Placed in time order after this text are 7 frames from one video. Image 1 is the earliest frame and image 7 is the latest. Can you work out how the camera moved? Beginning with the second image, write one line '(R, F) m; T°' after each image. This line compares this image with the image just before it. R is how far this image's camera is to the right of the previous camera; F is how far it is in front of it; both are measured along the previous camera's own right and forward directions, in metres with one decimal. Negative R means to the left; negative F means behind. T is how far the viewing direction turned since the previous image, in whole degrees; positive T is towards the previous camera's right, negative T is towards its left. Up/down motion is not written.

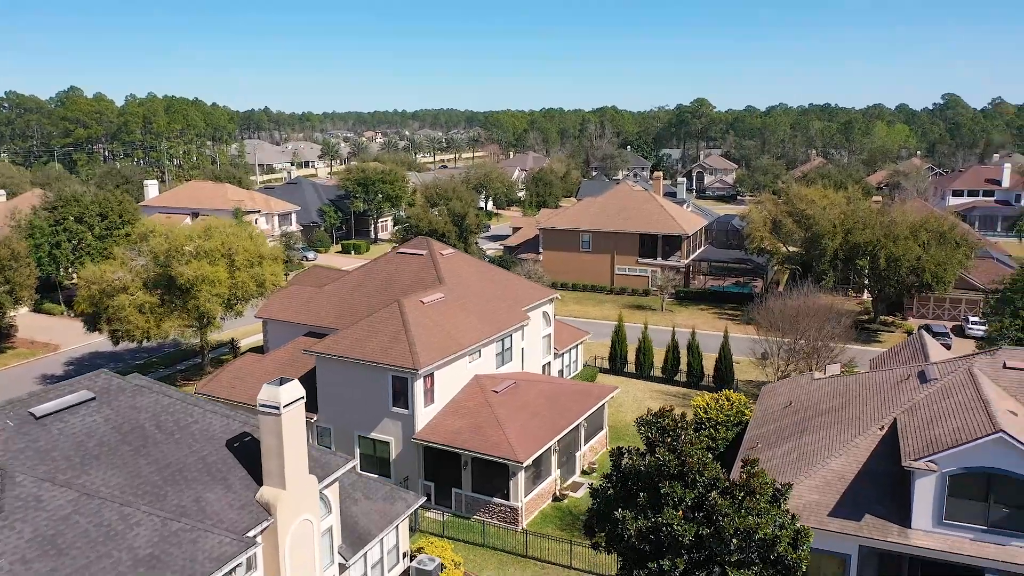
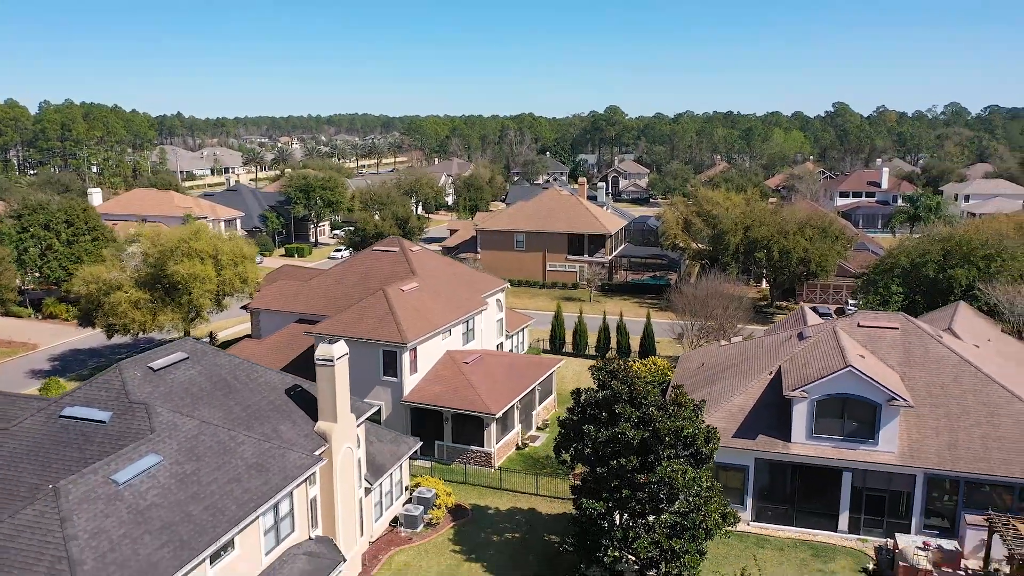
(-1.7, -4.9) m; +6°
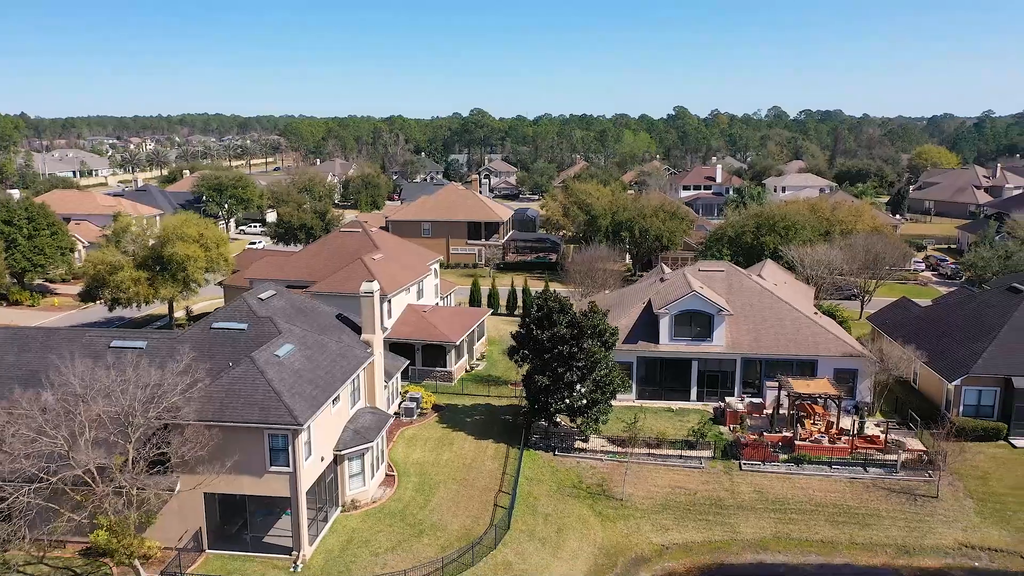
(-4.1, -9.8) m; +10°
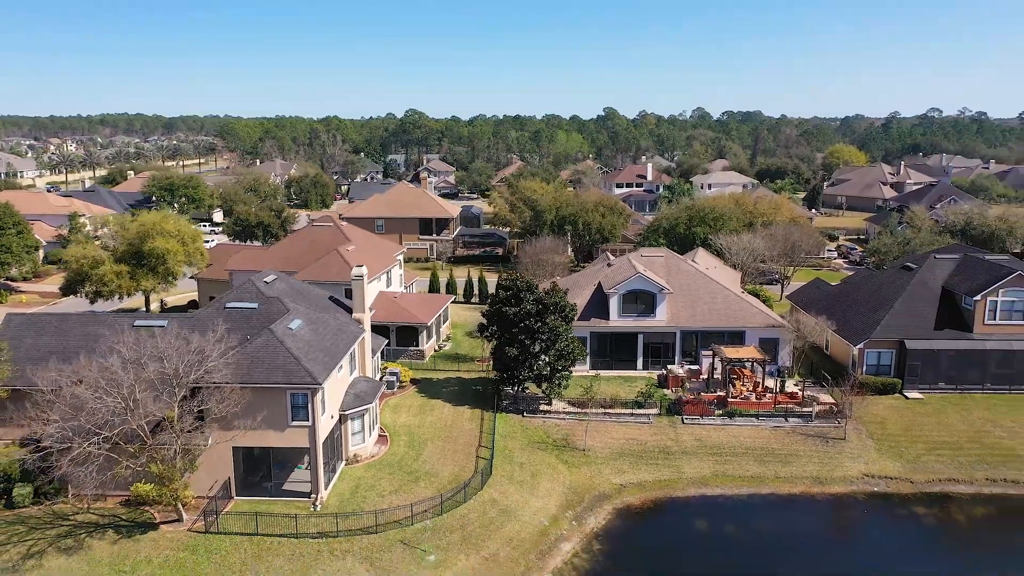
(-1.7, -4.0) m; +5°
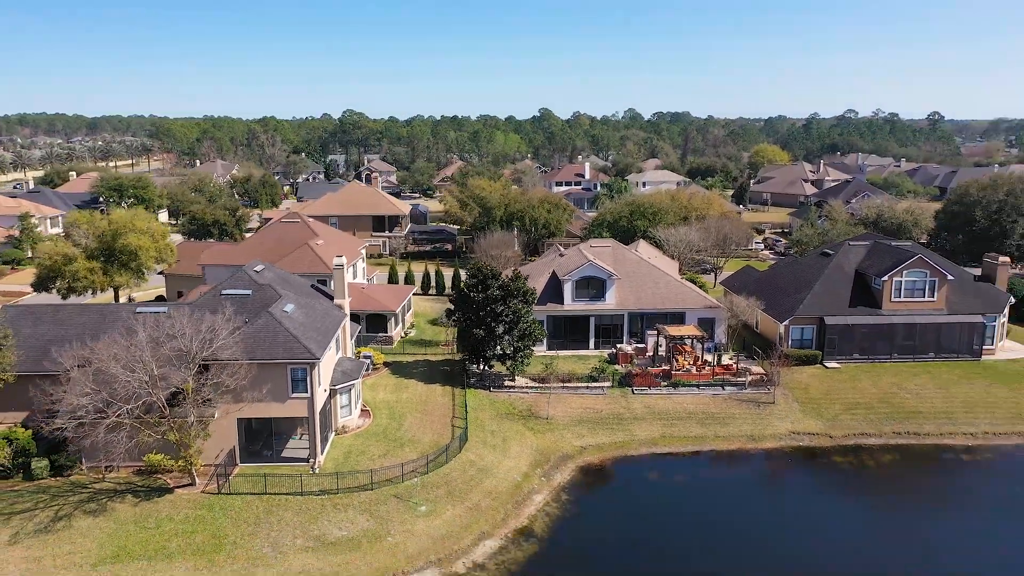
(-1.4, -3.3) m; +5°
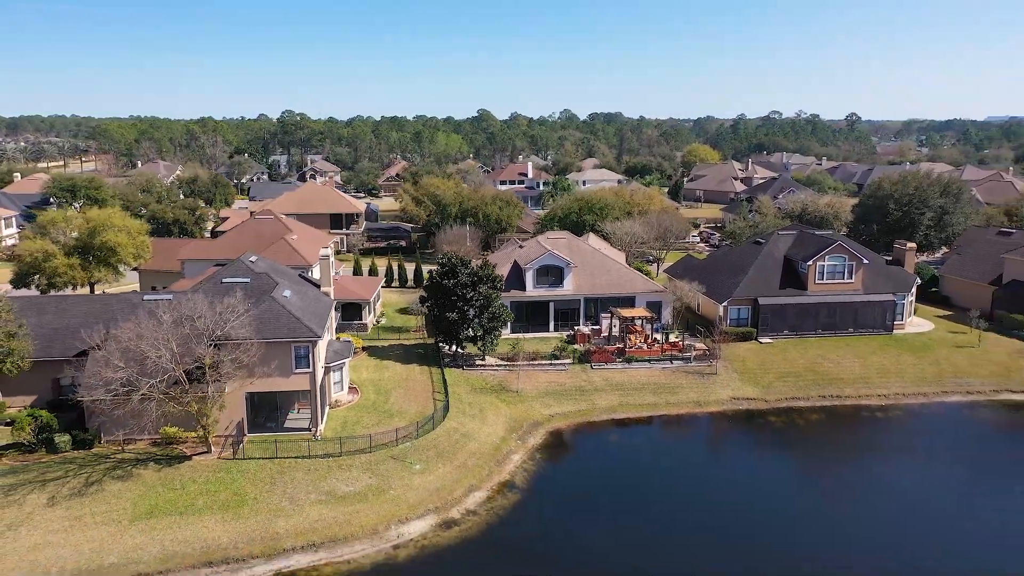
(-1.7, -3.6) m; +5°
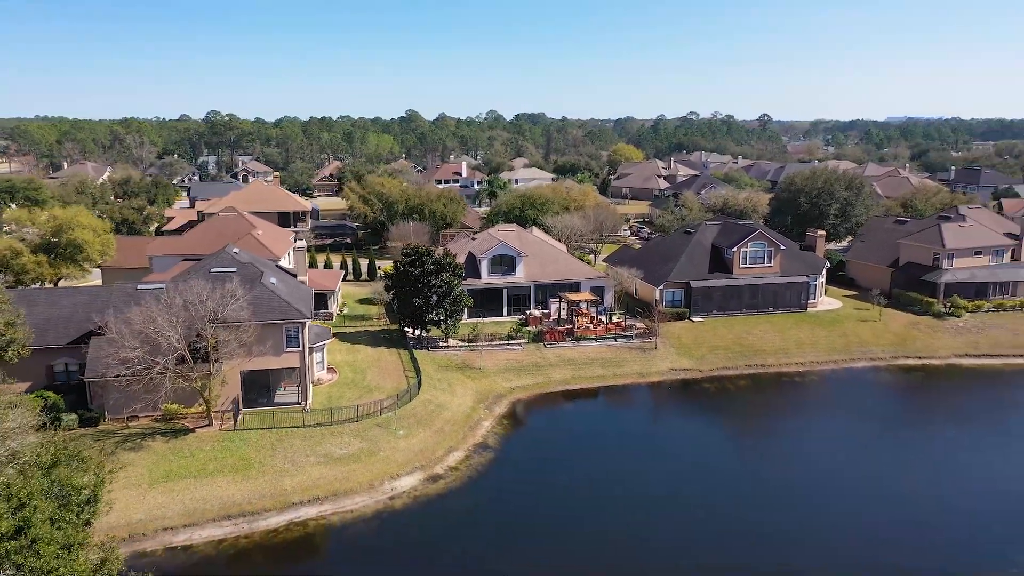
(-1.9, -3.8) m; +5°
